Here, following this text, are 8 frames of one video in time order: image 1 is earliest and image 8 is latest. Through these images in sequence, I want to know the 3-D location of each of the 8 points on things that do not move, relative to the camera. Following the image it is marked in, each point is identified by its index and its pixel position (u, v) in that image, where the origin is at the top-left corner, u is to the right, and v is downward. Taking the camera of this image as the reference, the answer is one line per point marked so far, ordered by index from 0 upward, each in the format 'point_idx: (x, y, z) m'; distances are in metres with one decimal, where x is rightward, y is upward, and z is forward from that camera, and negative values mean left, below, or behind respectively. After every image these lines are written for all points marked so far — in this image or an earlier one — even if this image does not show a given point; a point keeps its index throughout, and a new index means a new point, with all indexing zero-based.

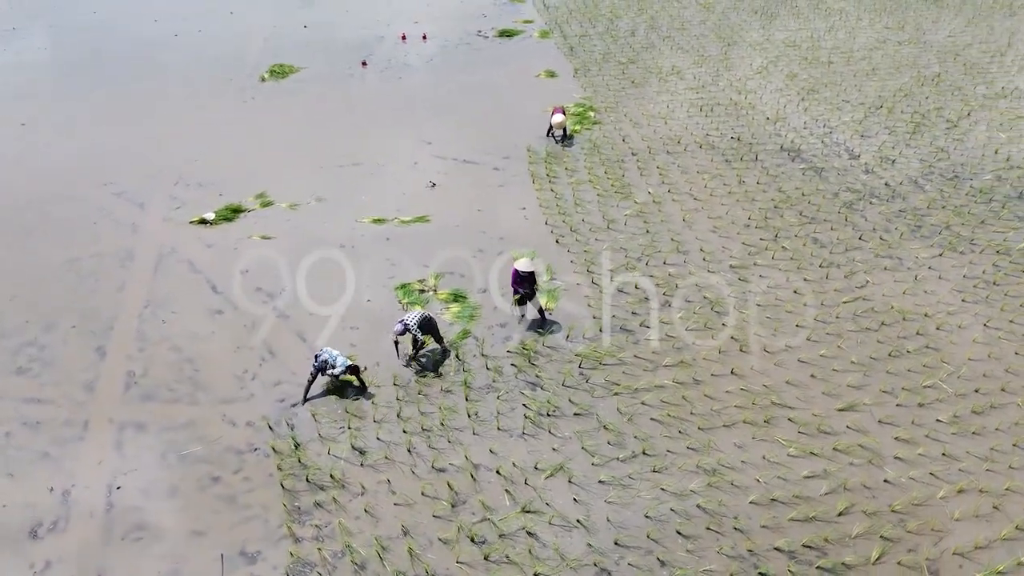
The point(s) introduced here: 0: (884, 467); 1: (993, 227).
0: (+2.6, -1.2, +5.5) m
1: (+4.8, +0.6, +8.1) m
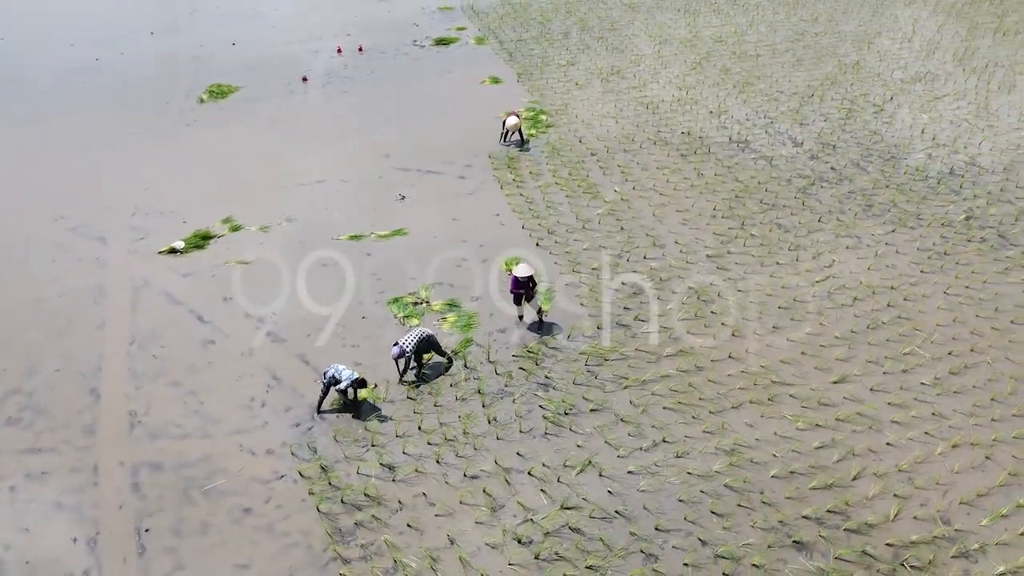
0: (+2.8, -1.0, +5.9) m
1: (+4.6, +0.9, +8.7) m
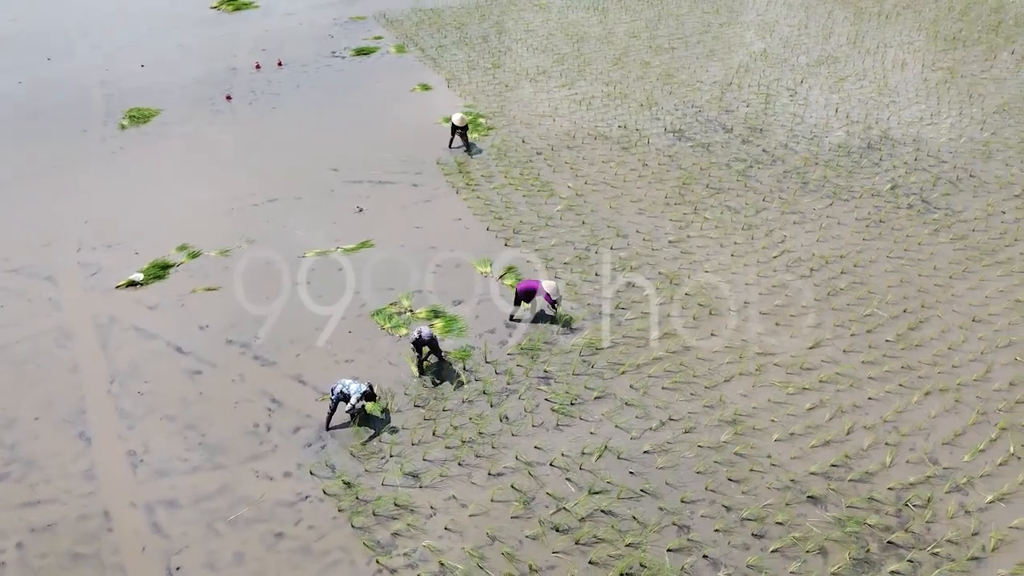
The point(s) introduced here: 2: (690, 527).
0: (+2.8, -0.8, +6.5) m
1: (+4.1, +1.3, +9.4) m
2: (+1.2, -1.6, +5.4) m
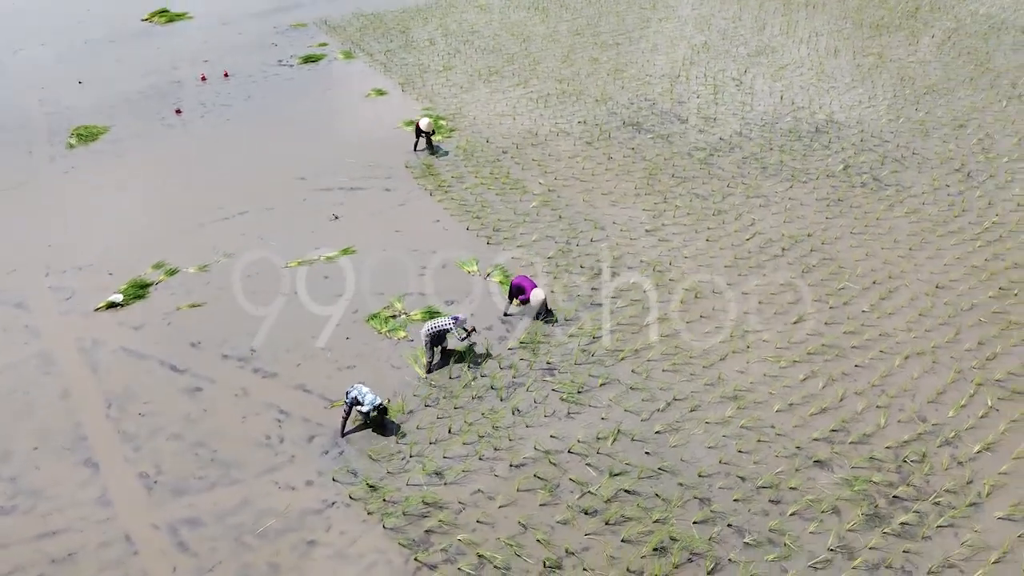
0: (+2.9, -0.6, +6.9) m
1: (+3.7, +1.6, +9.9) m
2: (+1.4, -1.5, +5.6) m
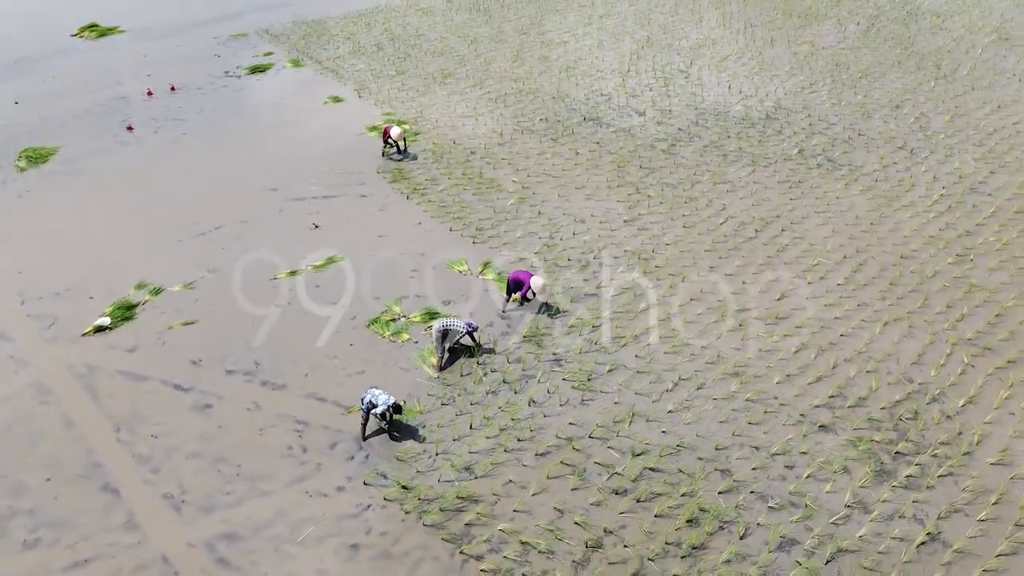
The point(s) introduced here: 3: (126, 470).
0: (+2.9, -0.3, +7.3) m
1: (+3.3, +1.9, +10.4) m
2: (+1.6, -1.3, +5.9) m
3: (-2.9, -1.4, +6.1) m
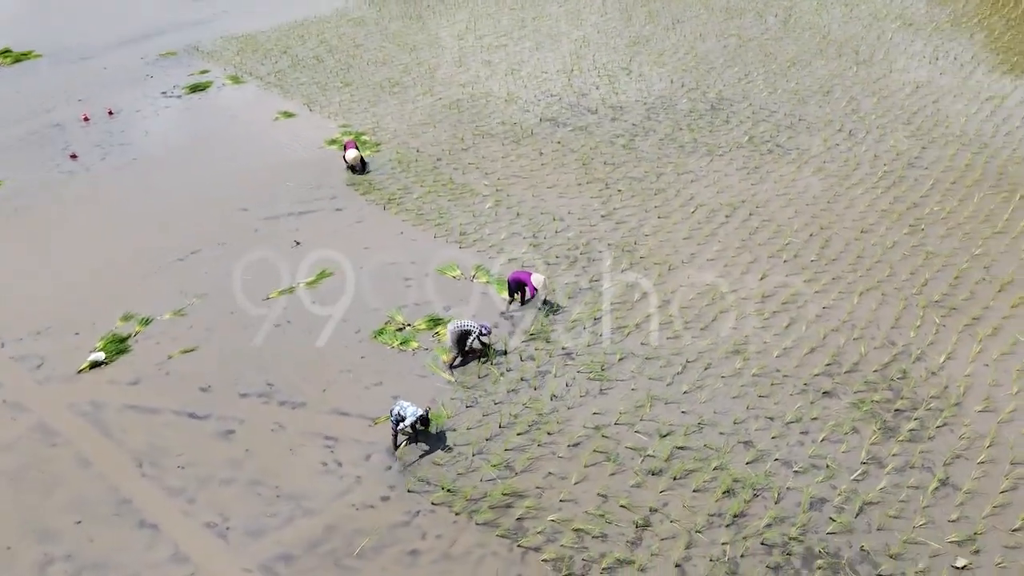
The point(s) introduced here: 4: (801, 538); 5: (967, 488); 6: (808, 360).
0: (+2.9, -0.1, +7.8) m
1: (+2.8, +2.1, +11.0) m
2: (+1.9, -1.2, +6.3) m
3: (-2.6, -1.6, +6.0) m
4: (+2.0, -1.7, +5.5) m
5: (+3.3, -1.4, +5.9) m
6: (+2.6, -0.6, +7.1) m
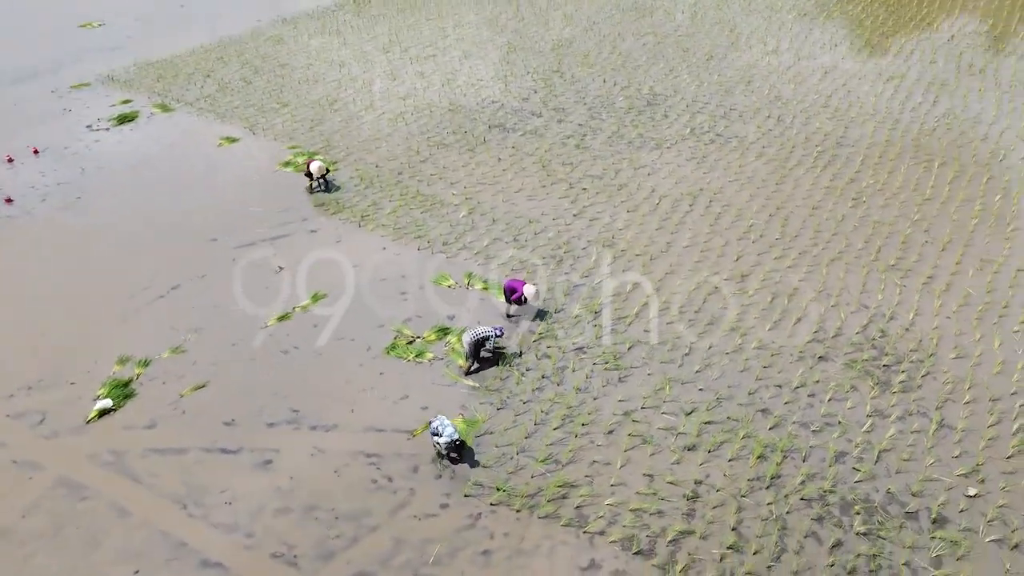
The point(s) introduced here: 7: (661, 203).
0: (+2.9, +0.1, +8.5) m
1: (+2.1, +2.3, +11.6) m
2: (+2.2, -1.0, +6.9) m
3: (-2.2, -1.9, +5.9) m
4: (+2.4, -1.5, +6.1) m
5: (+3.7, -1.1, +6.6) m
6: (+2.7, -0.4, +7.7) m
7: (+1.8, +1.0, +9.7) m
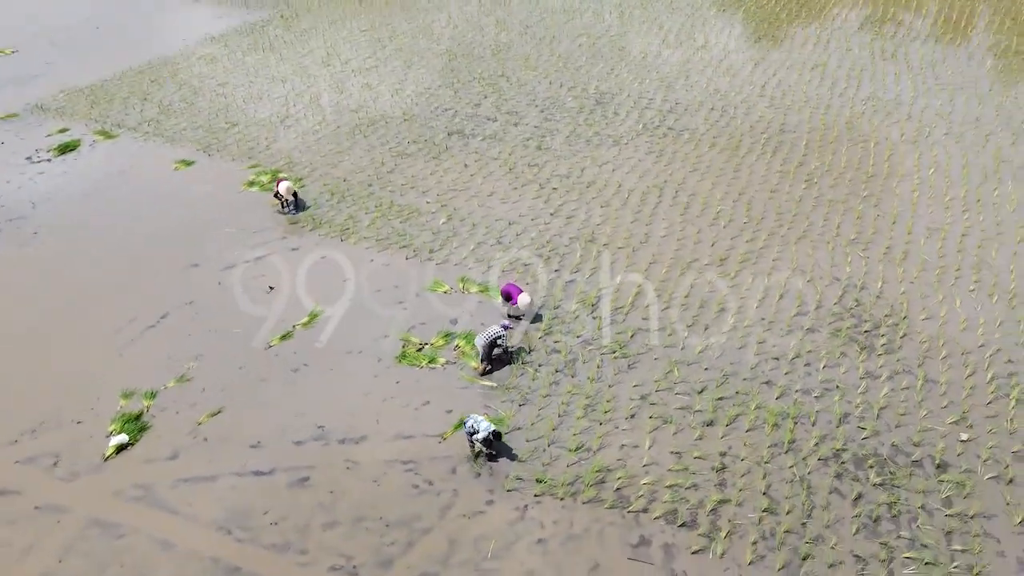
0: (+2.8, +0.4, +9.0) m
1: (+1.5, +2.4, +12.0) m
2: (+2.4, -0.8, +7.4) m
3: (-1.8, -2.0, +5.9) m
4: (+2.7, -1.3, +6.6) m
5: (+3.9, -0.8, +7.3) m
6: (+2.8, -0.2, +8.3) m
7: (+1.5, +1.1, +10.2) m
